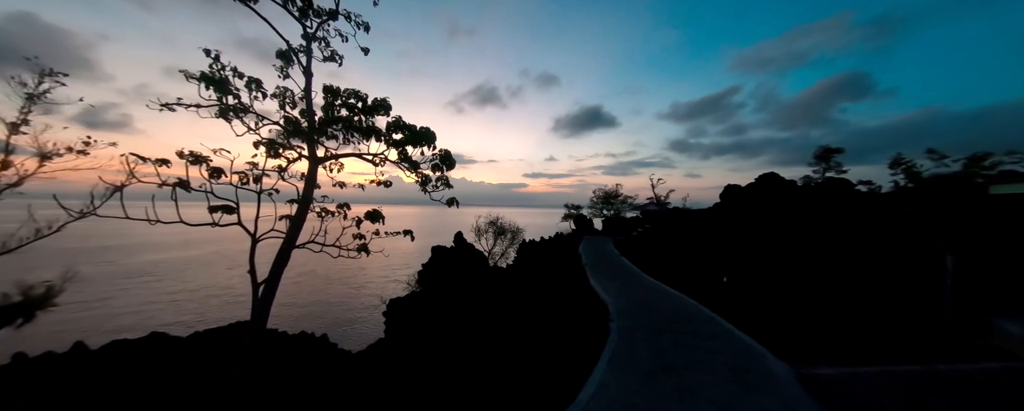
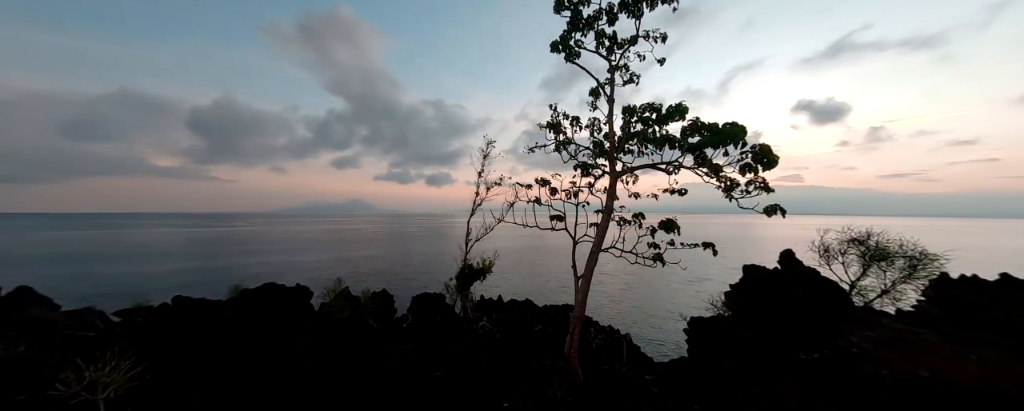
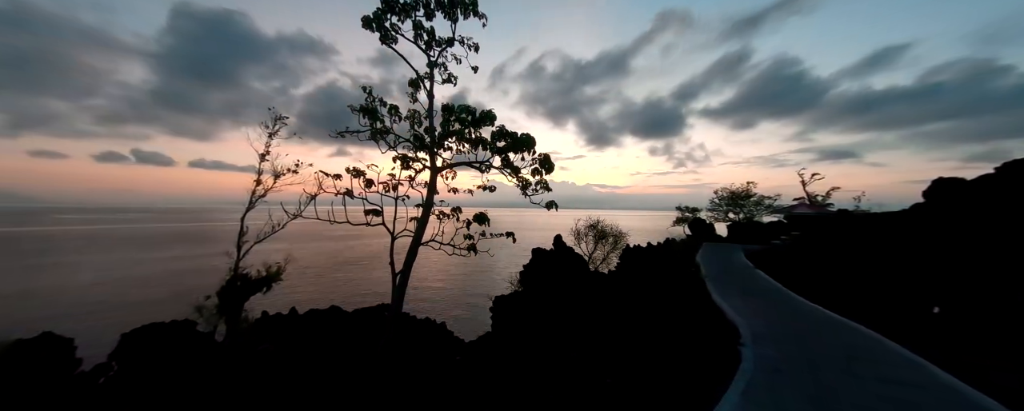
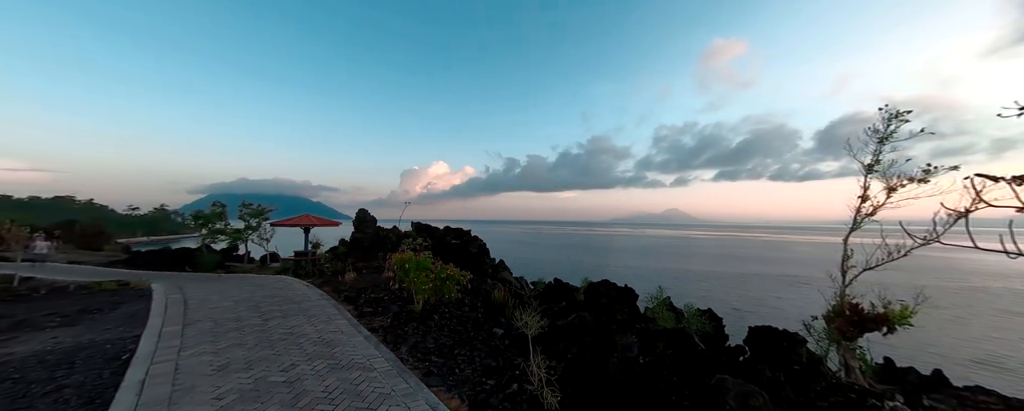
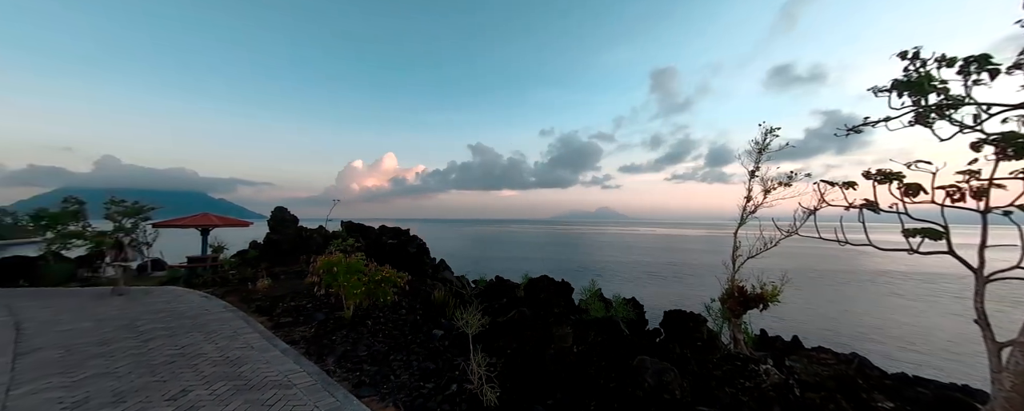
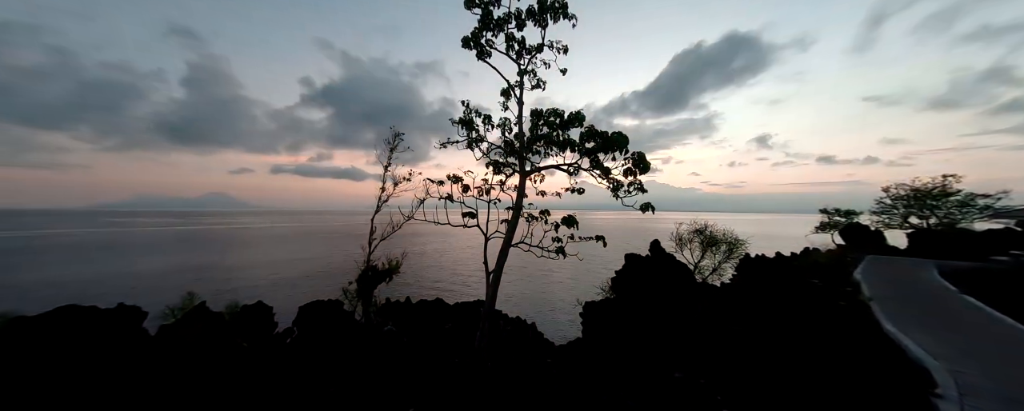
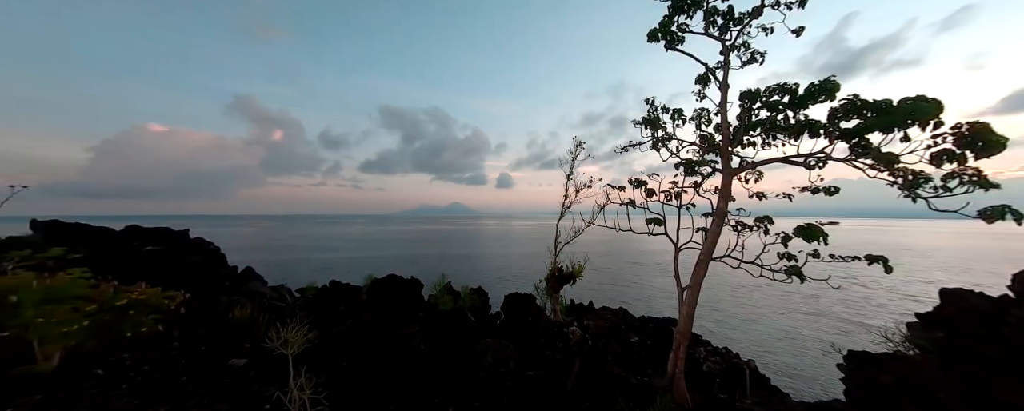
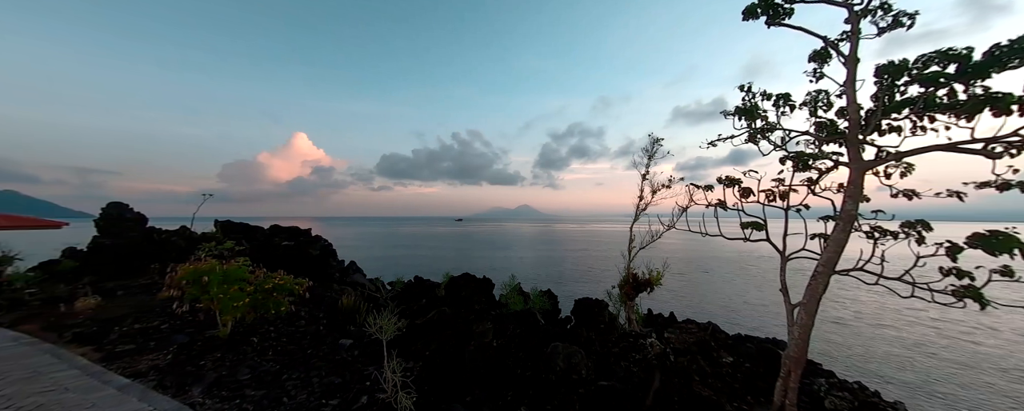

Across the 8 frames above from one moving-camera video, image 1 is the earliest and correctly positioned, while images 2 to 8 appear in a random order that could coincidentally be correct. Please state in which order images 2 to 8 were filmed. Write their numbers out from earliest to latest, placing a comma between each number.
3, 6, 2, 7, 8, 5, 4
